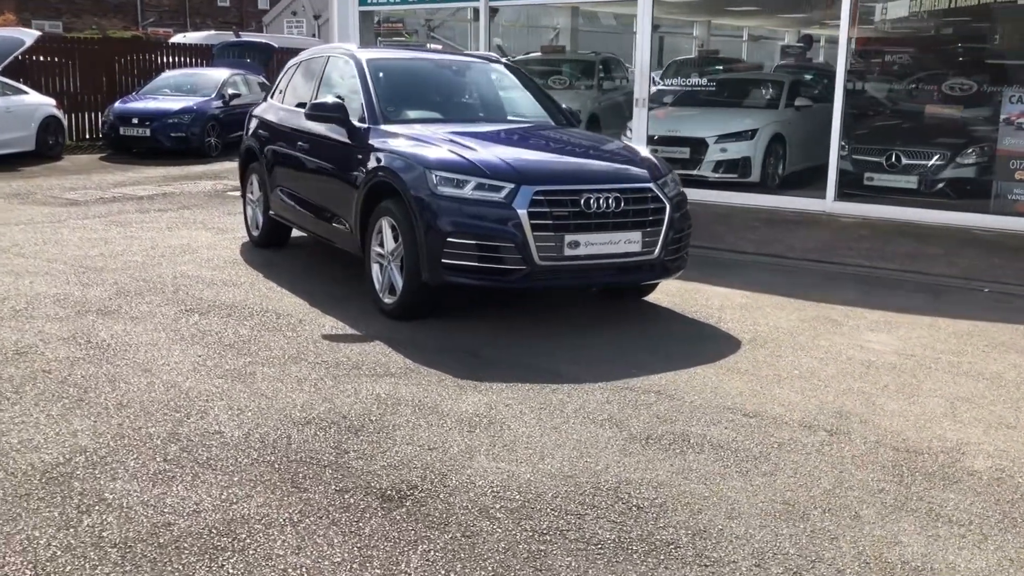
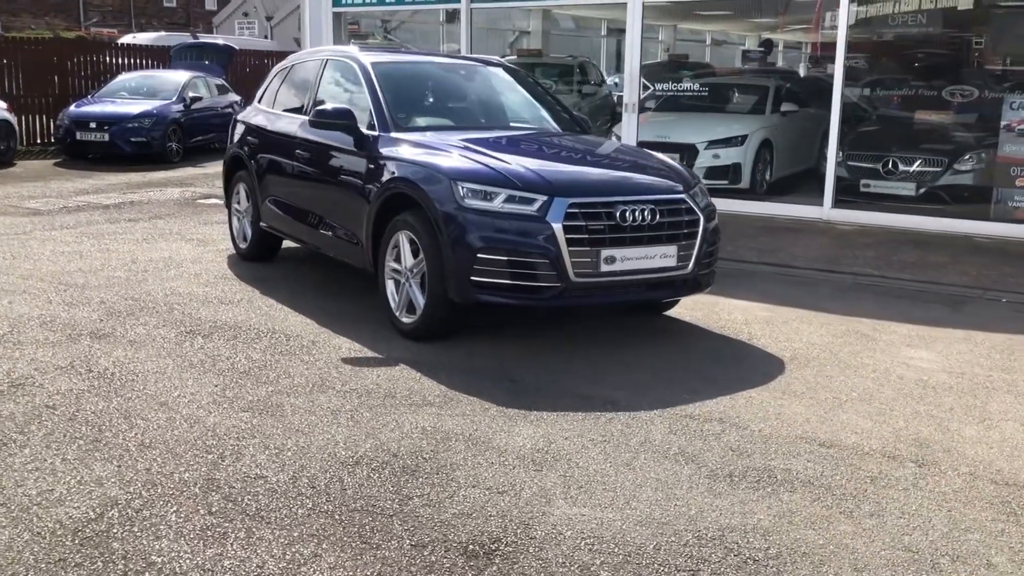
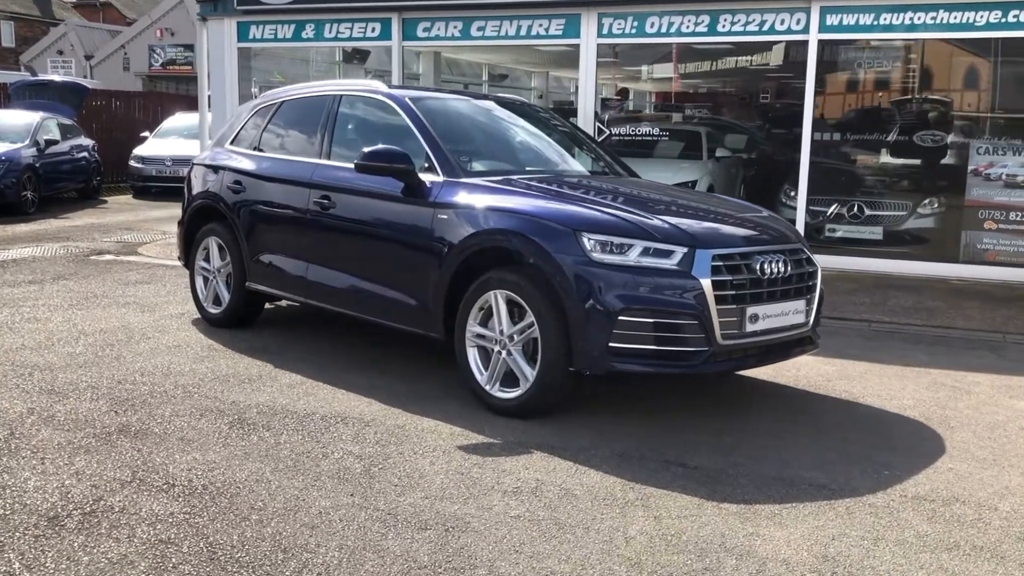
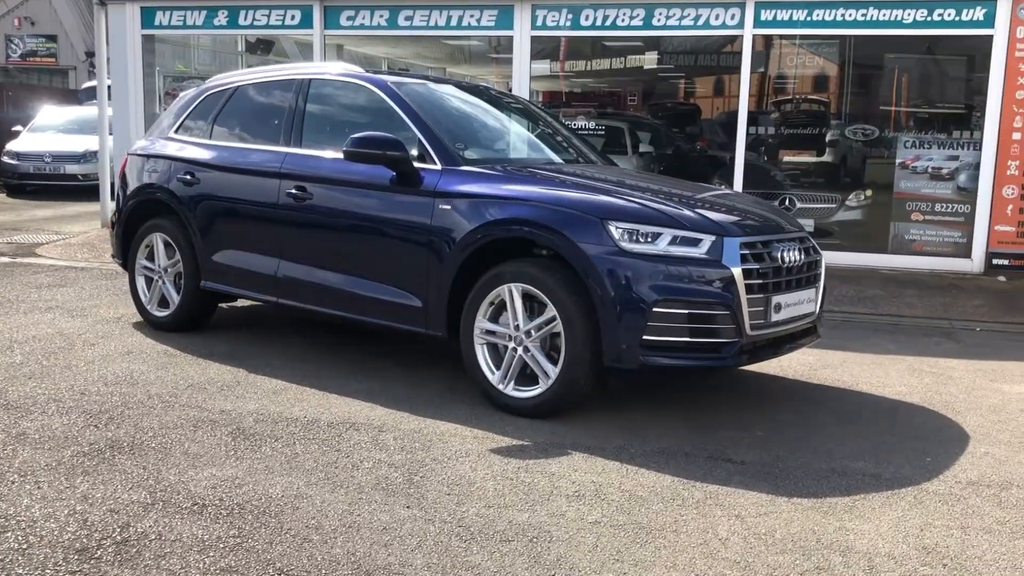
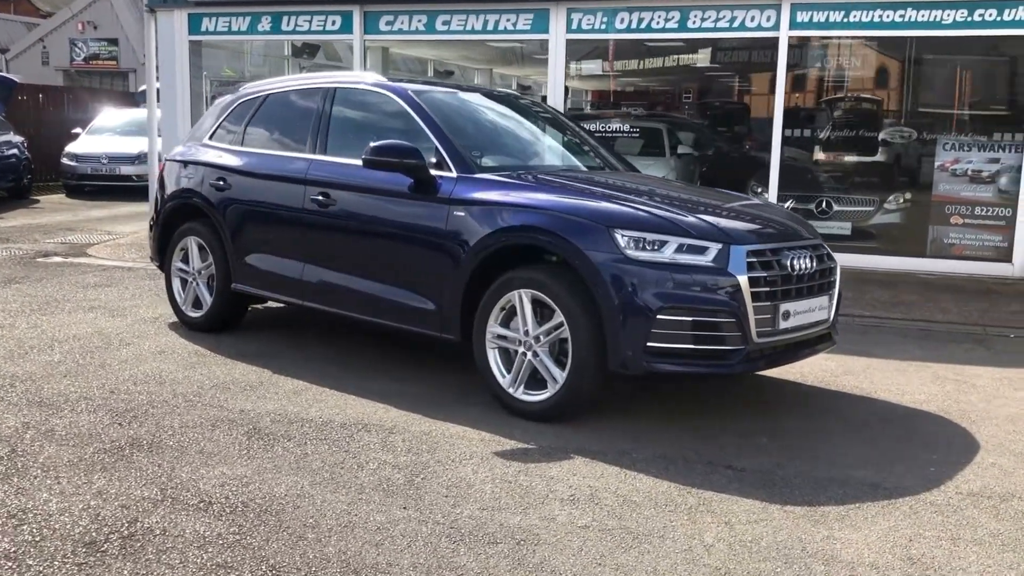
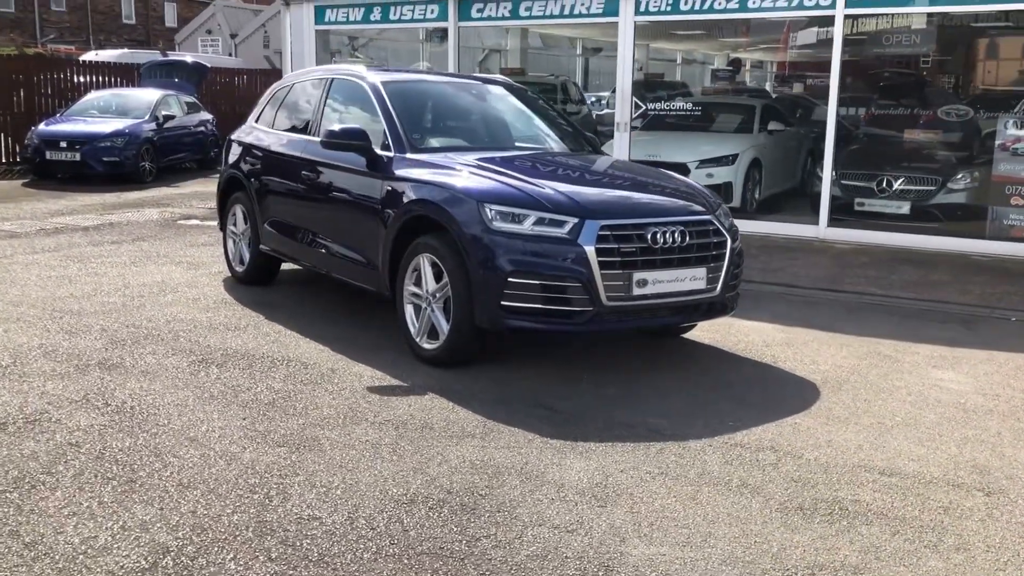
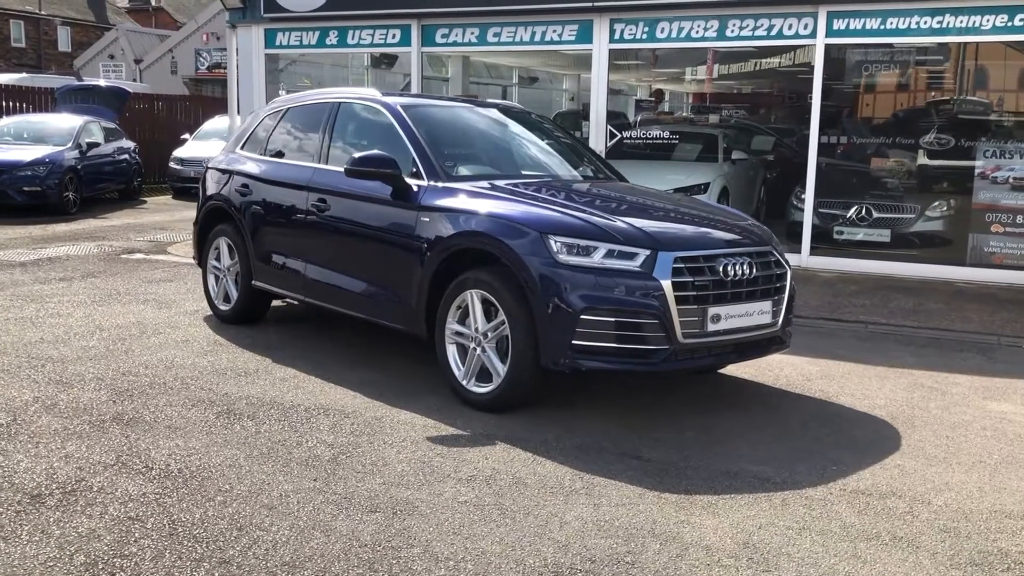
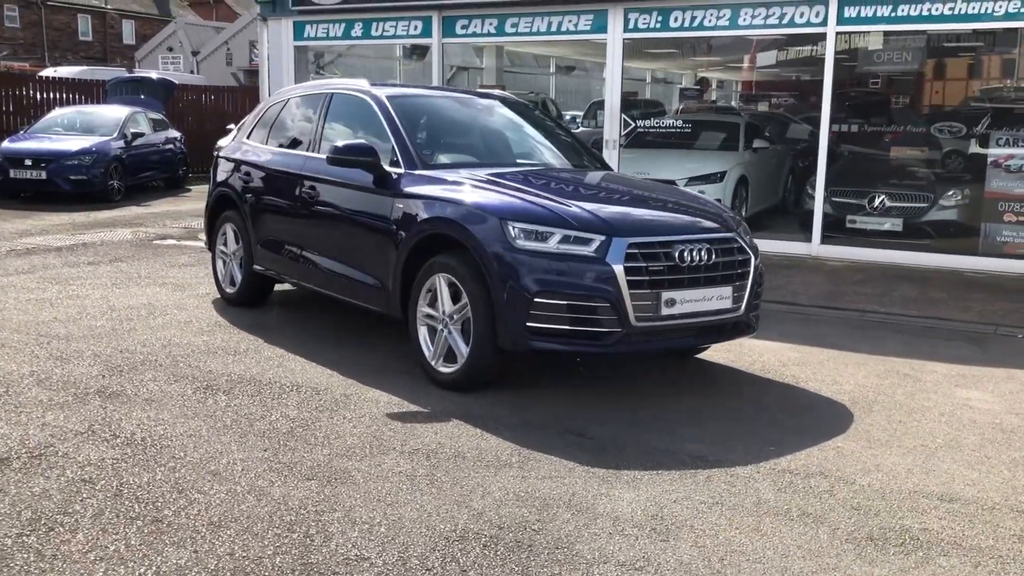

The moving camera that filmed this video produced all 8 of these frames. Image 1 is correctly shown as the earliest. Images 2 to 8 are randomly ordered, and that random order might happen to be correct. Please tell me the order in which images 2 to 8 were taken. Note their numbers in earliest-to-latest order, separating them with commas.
2, 6, 8, 7, 3, 5, 4
